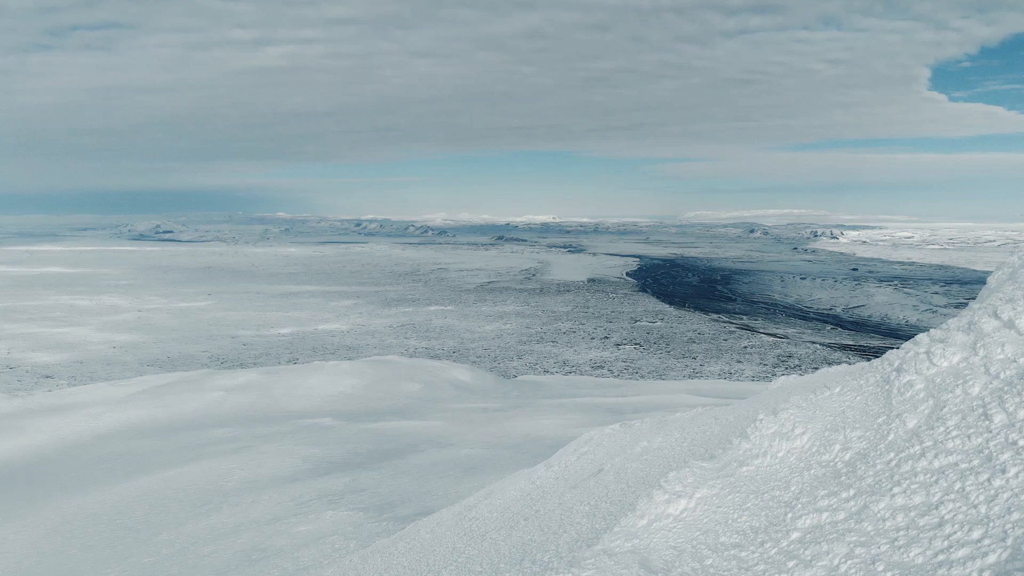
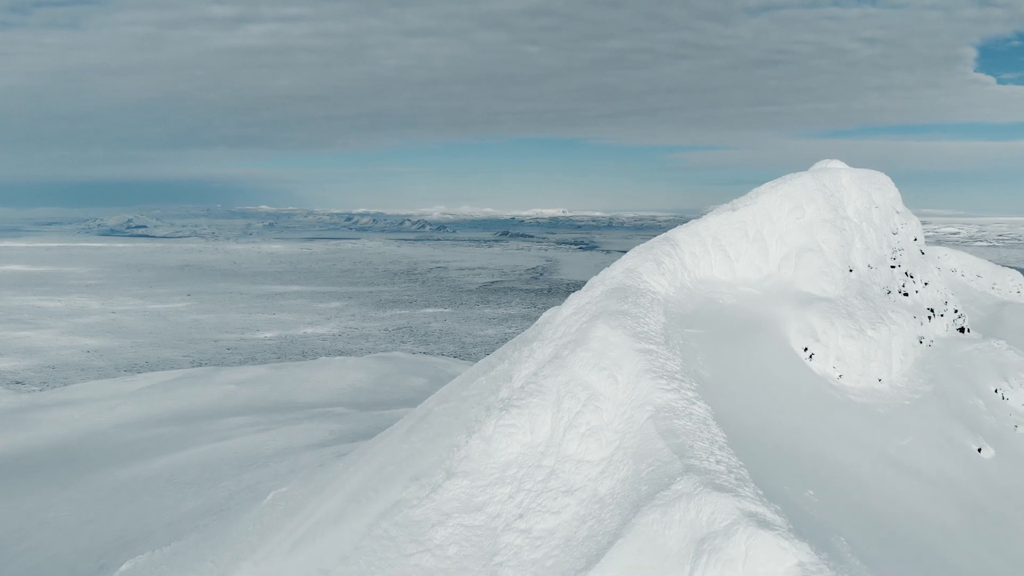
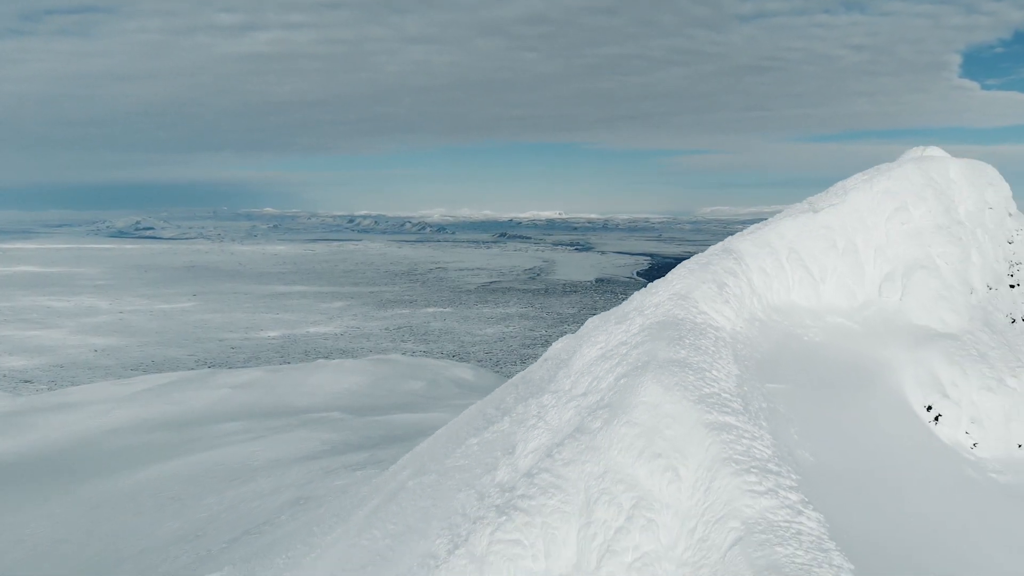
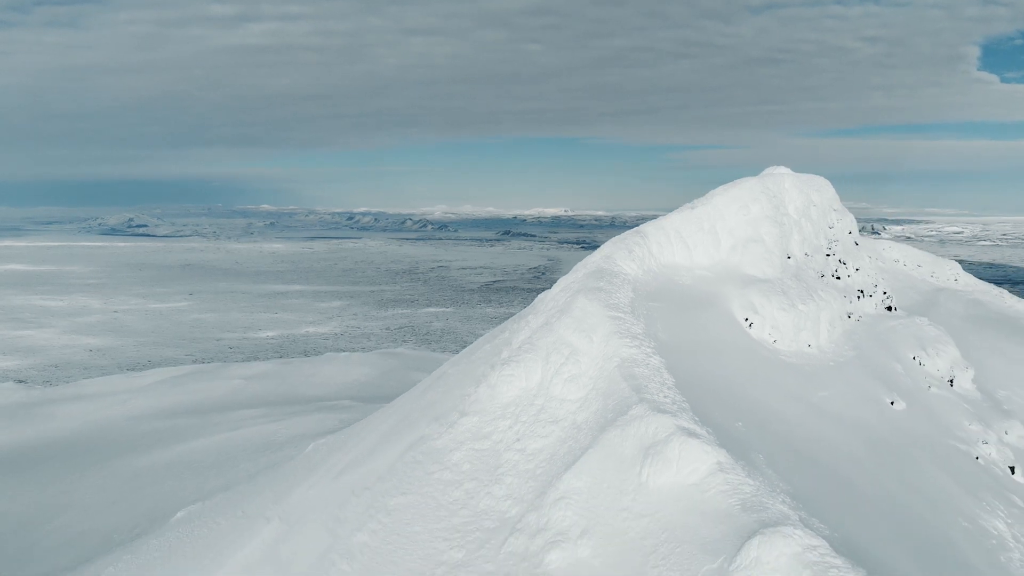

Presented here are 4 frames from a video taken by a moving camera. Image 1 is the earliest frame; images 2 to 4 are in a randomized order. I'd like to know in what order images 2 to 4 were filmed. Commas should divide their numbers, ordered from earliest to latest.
3, 2, 4
